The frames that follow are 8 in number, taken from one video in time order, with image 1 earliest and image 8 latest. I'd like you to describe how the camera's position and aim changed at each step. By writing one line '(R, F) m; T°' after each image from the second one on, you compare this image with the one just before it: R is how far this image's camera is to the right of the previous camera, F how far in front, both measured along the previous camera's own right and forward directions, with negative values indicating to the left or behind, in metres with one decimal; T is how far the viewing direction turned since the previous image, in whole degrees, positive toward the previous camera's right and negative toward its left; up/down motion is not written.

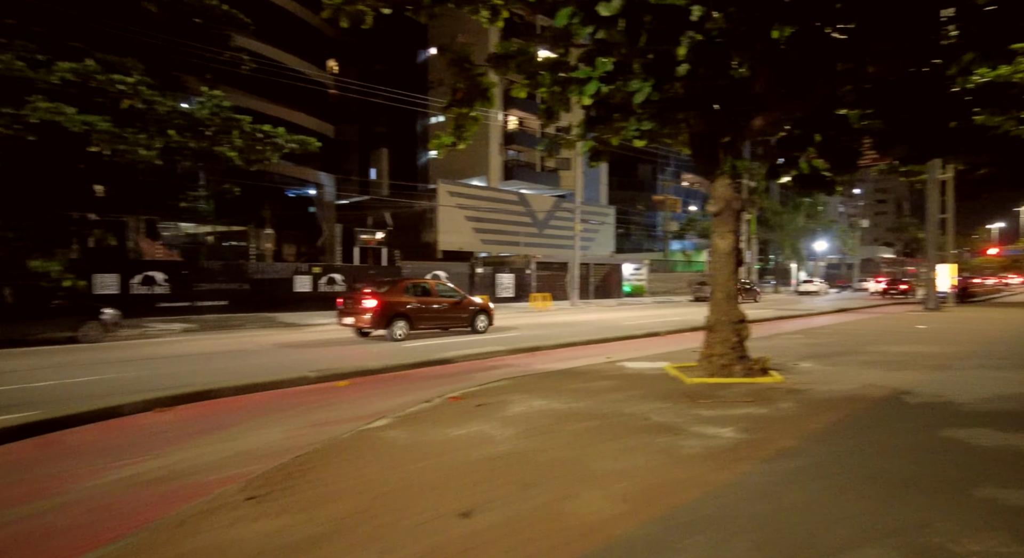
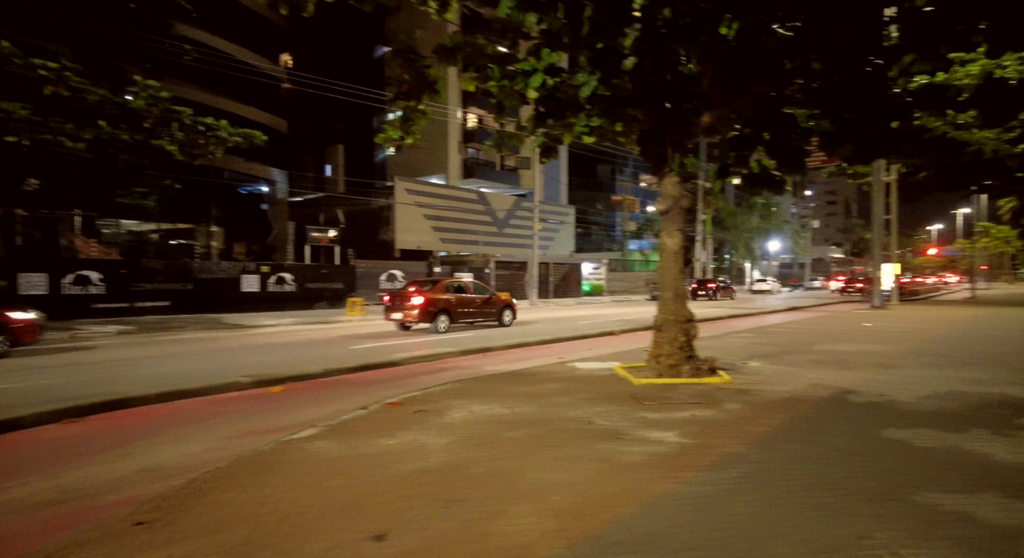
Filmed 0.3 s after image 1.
(+0.3, +0.3) m; +4°
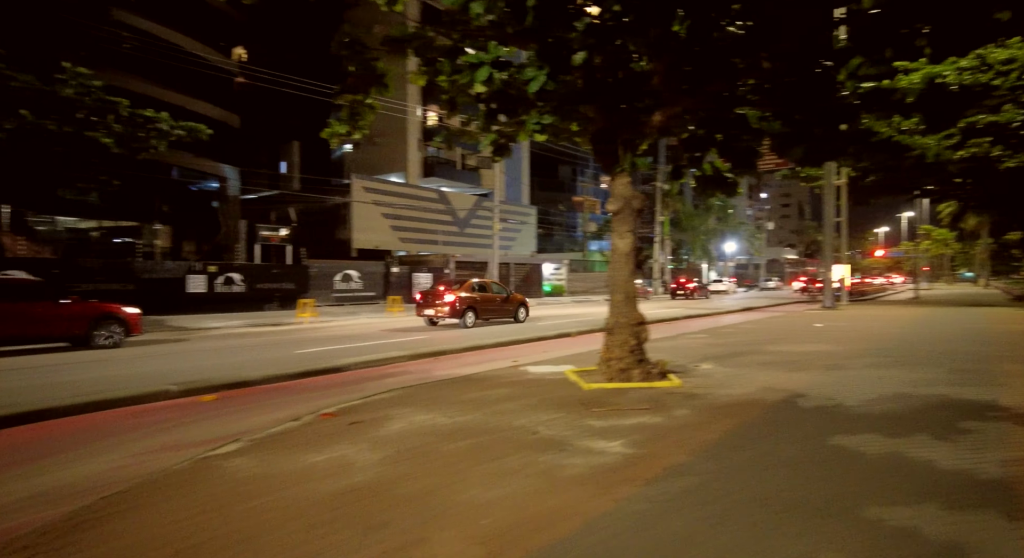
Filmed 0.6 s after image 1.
(+0.3, +0.3) m; +4°
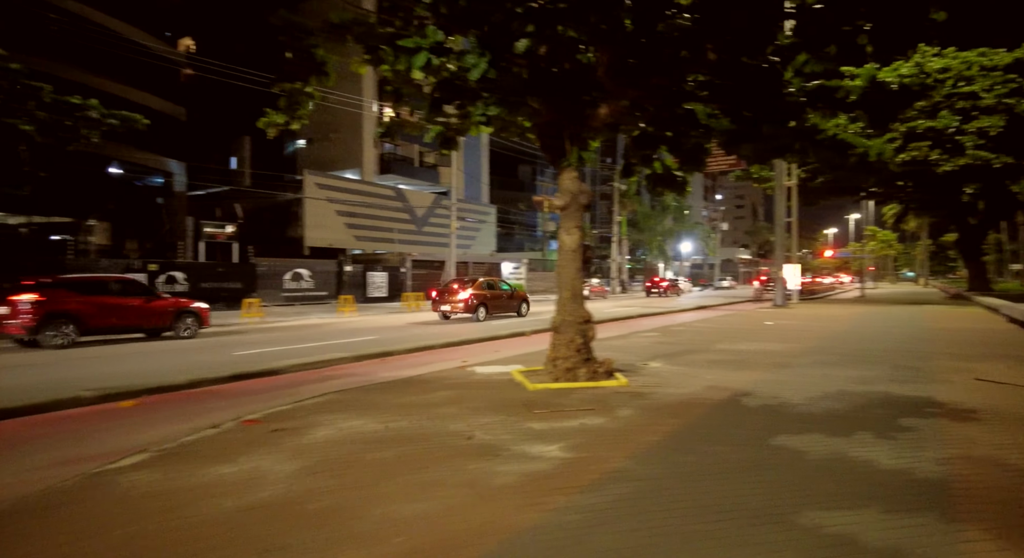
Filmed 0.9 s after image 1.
(+0.3, +0.3) m; +4°
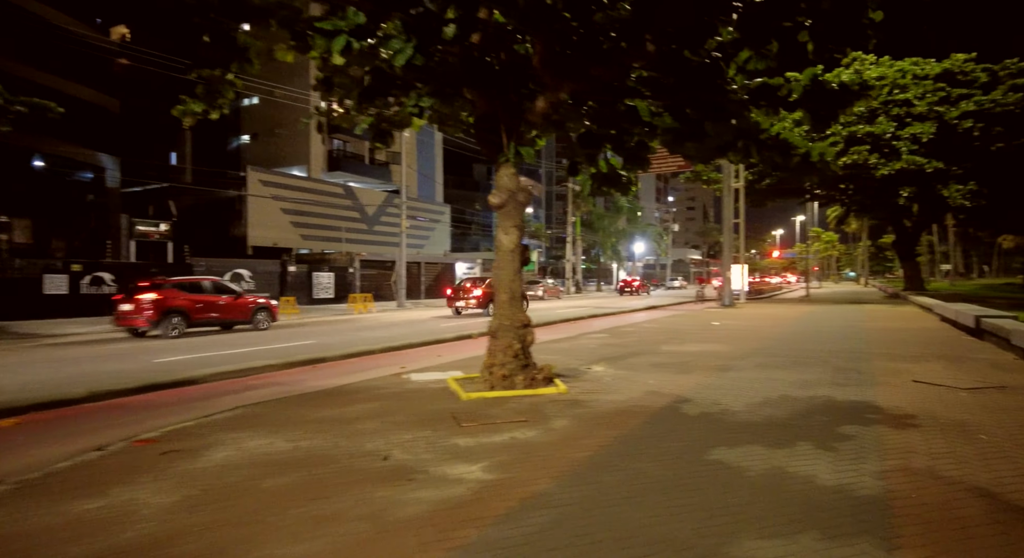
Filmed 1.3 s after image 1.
(+0.3, +0.5) m; +4°
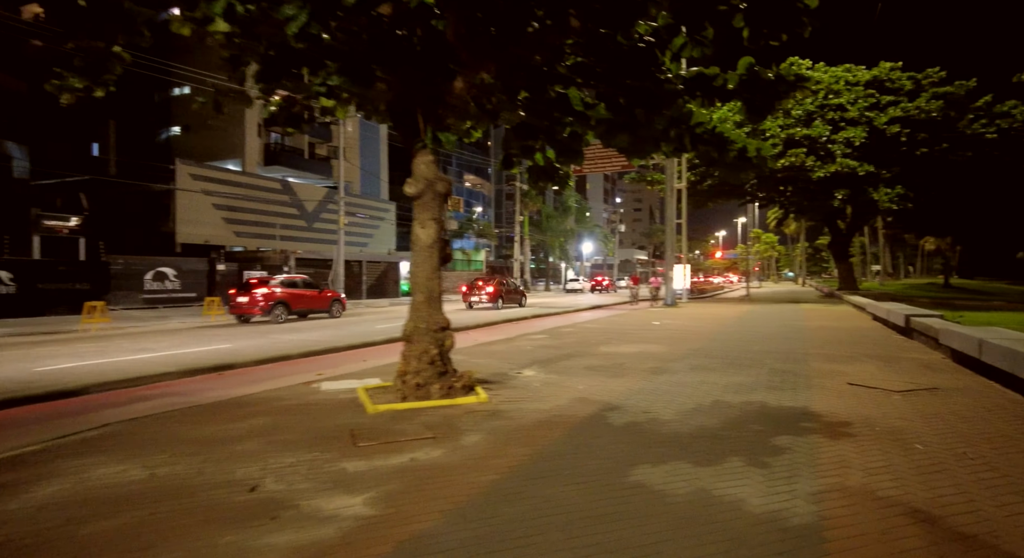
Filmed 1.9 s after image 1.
(+0.4, +0.7) m; +5°
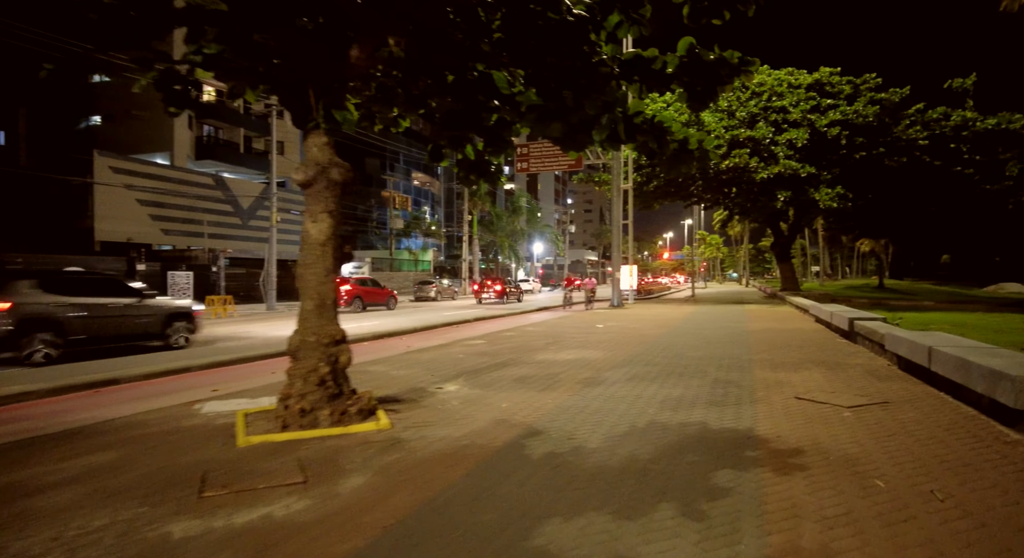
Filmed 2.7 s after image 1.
(+0.5, +0.9) m; +5°
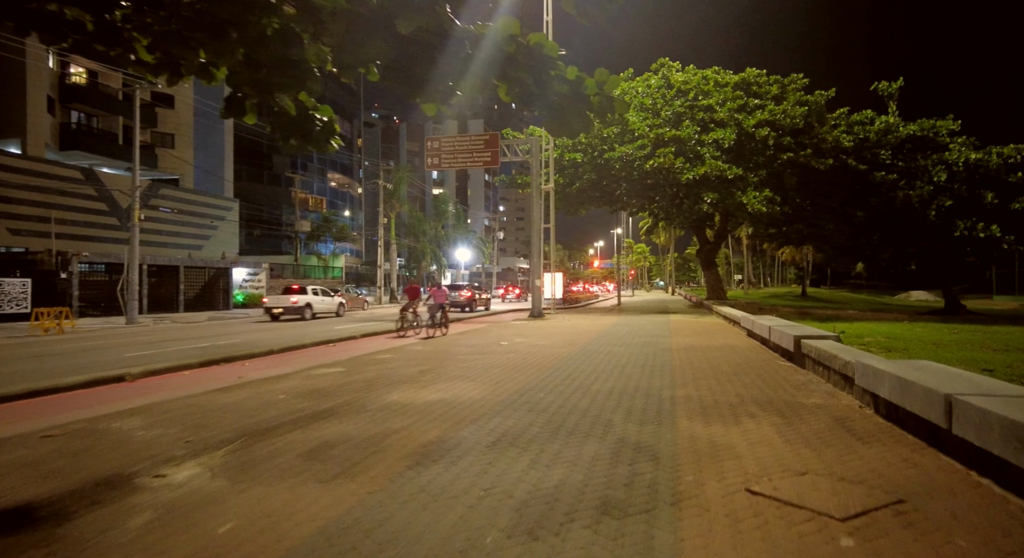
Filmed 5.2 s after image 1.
(+1.3, +2.9) m; +7°
